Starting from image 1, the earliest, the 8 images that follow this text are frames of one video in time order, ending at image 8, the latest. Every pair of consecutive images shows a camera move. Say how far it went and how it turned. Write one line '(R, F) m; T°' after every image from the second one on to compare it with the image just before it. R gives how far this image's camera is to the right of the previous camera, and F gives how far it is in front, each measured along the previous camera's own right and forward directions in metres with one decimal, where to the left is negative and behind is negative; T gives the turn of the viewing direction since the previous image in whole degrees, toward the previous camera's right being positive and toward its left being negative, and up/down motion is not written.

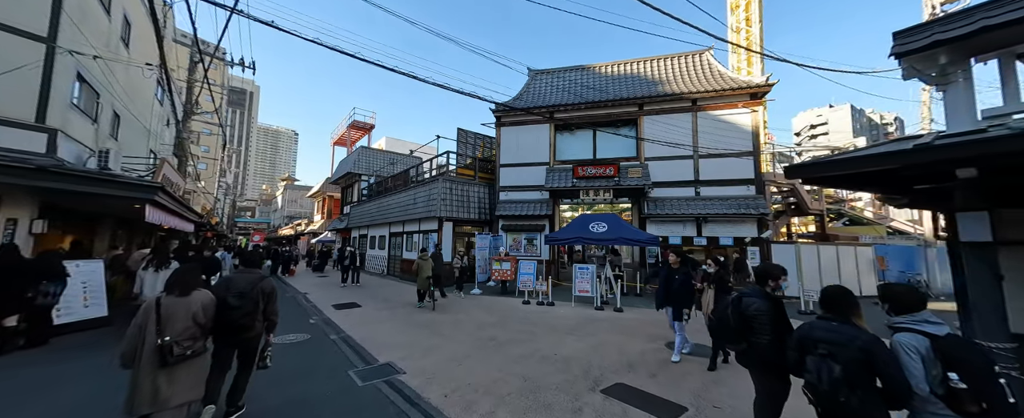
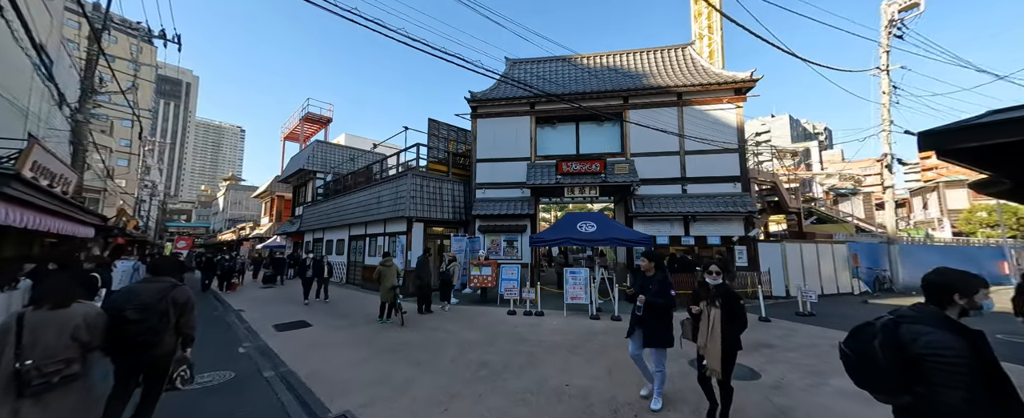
(-0.5, +1.3) m; +6°
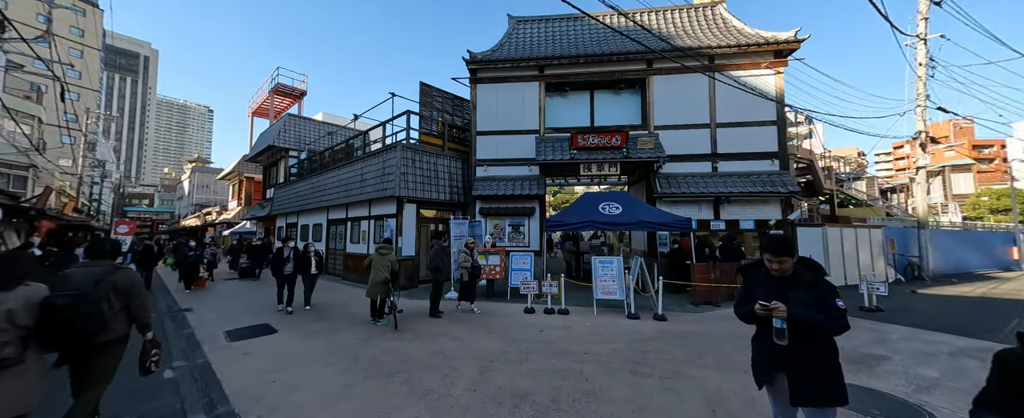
(-0.7, +1.8) m; +3°
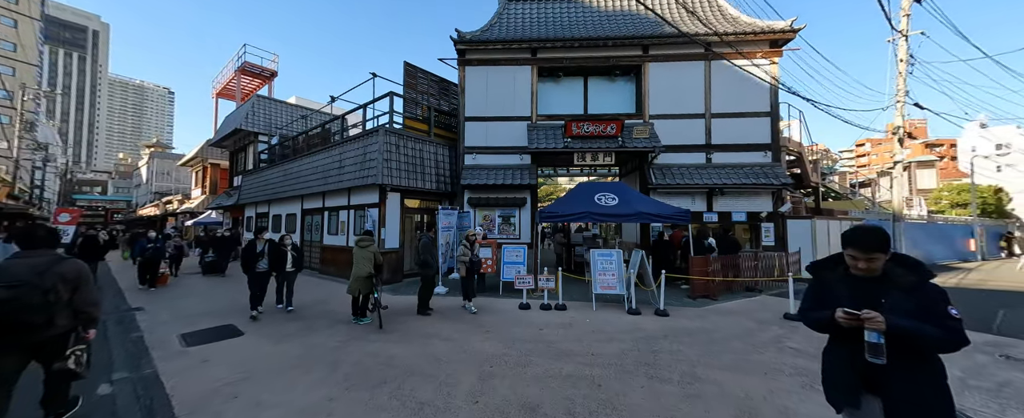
(-0.3, +0.5) m; +3°
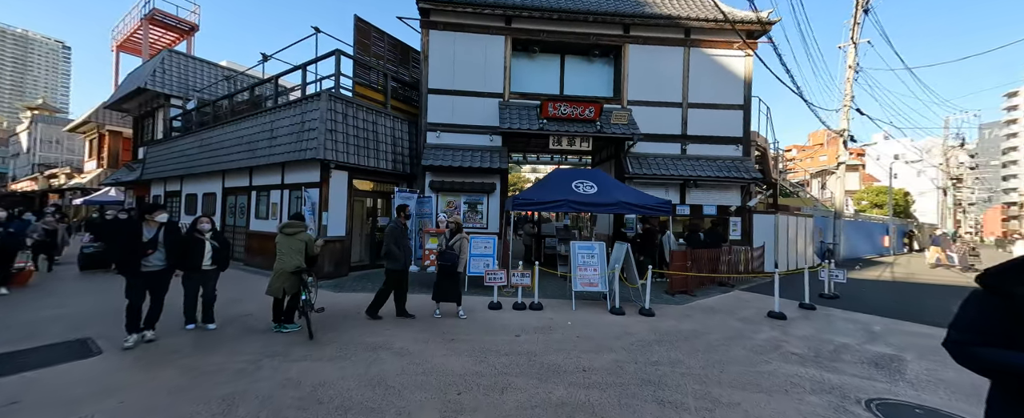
(-0.3, +1.0) m; +7°
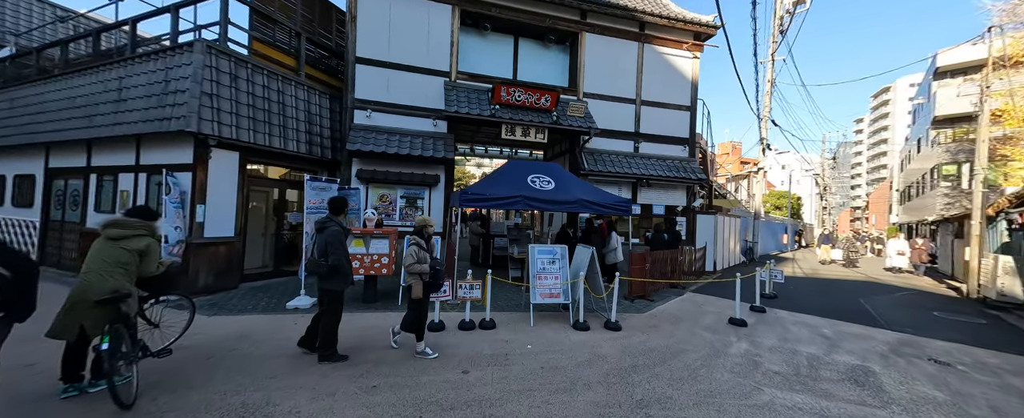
(-0.2, +1.1) m; +10°
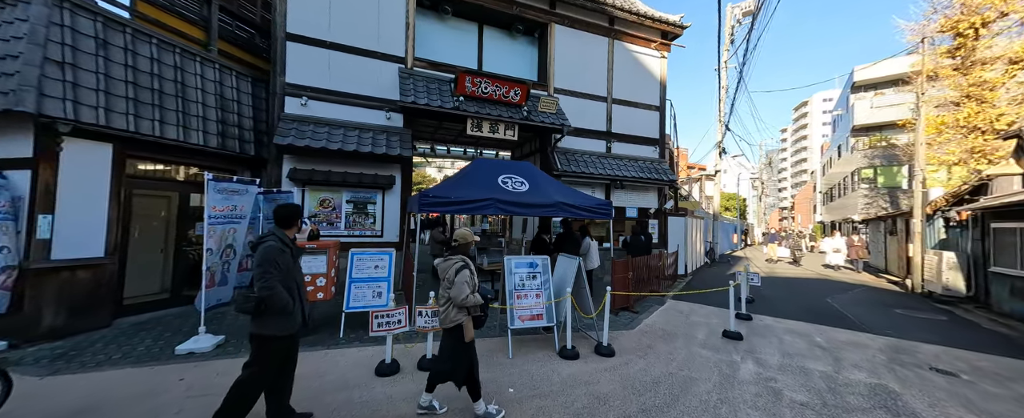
(-0.2, +1.0) m; +7°
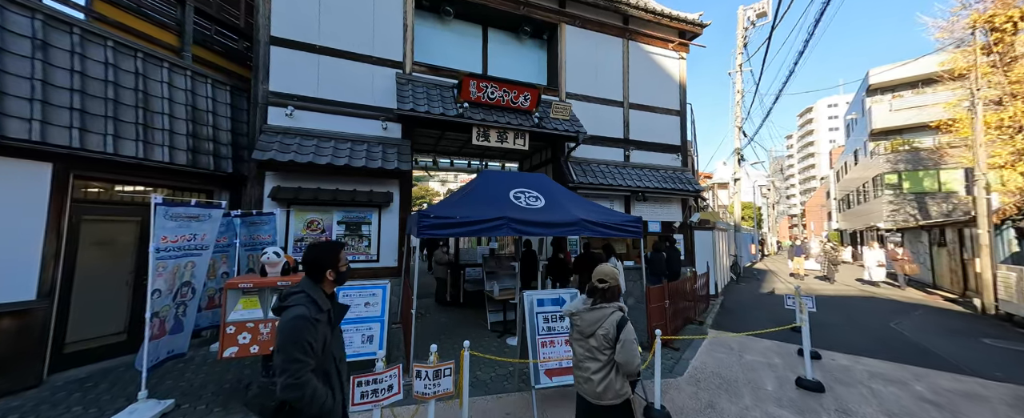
(-0.2, +1.0) m; -1°
